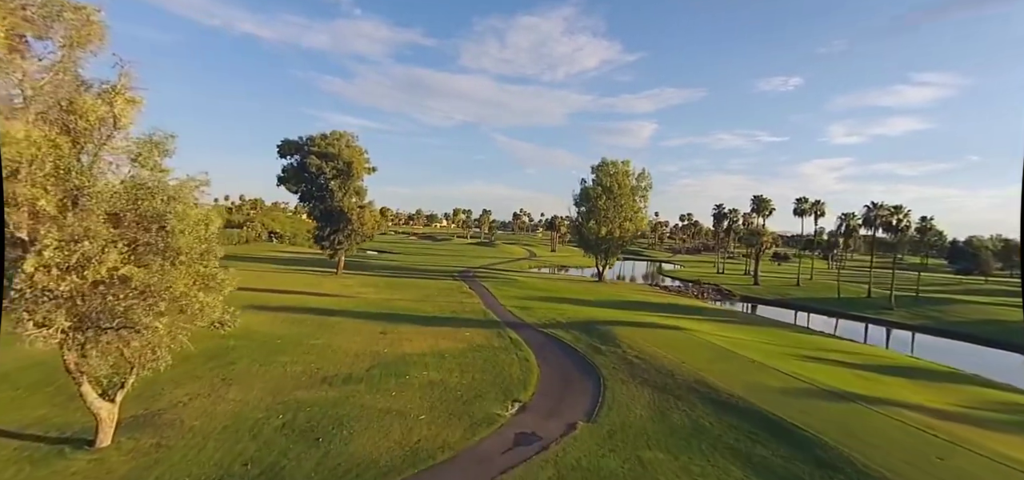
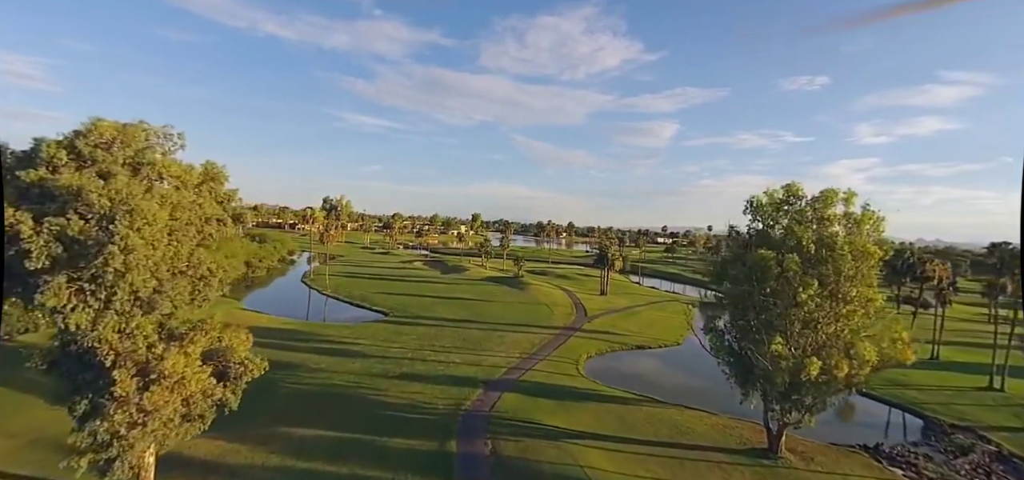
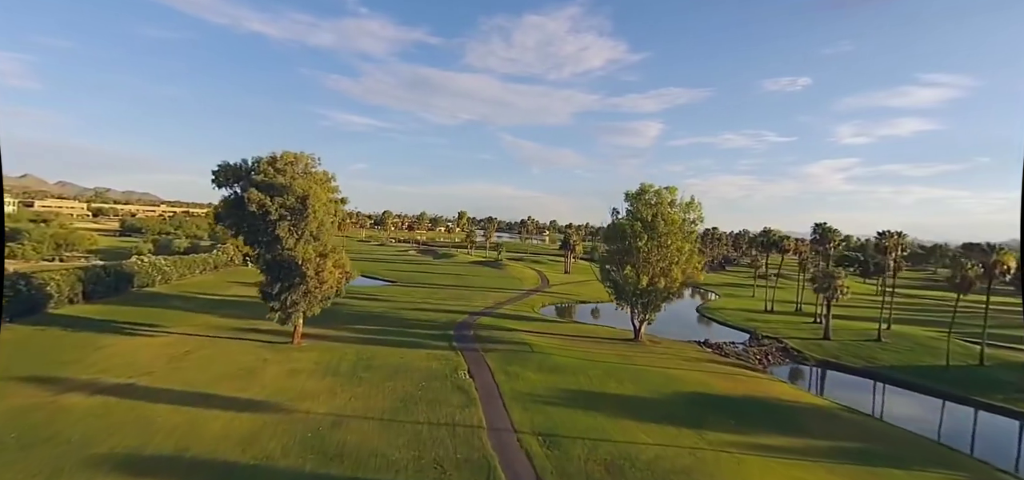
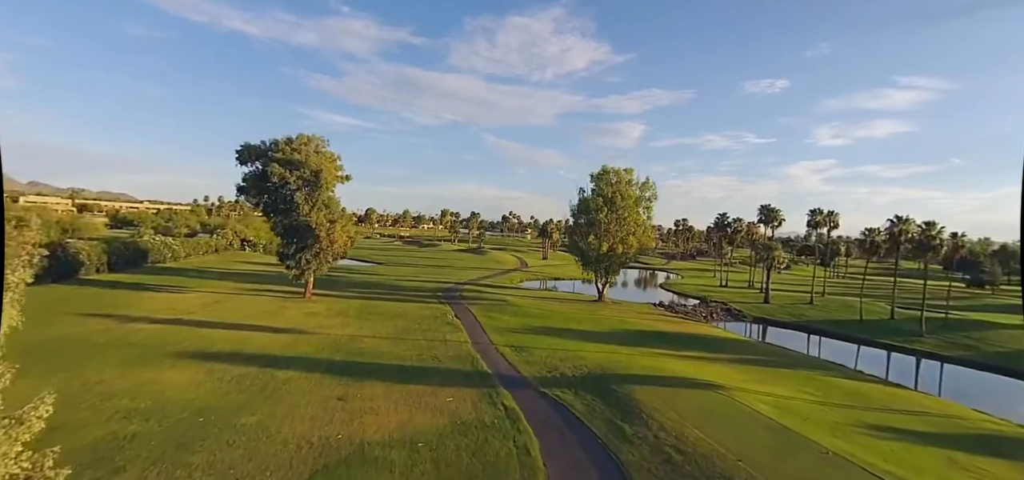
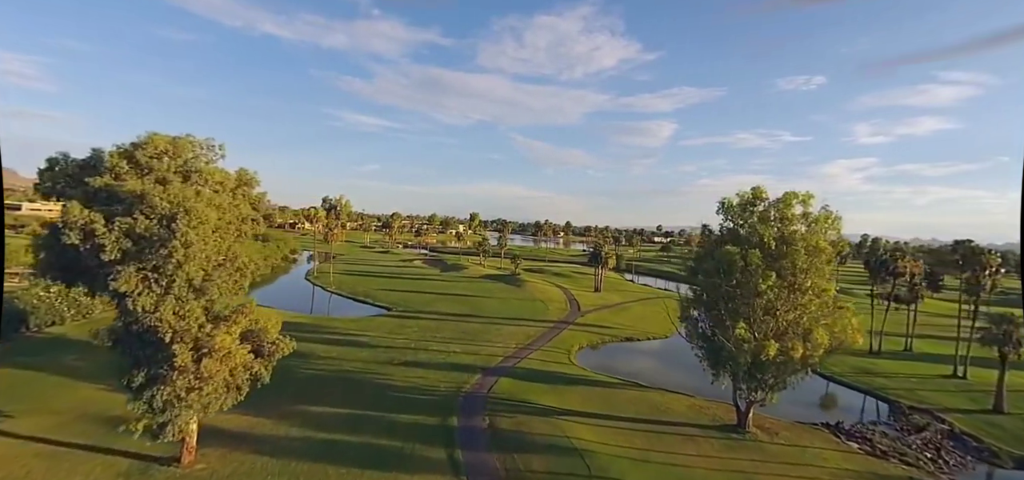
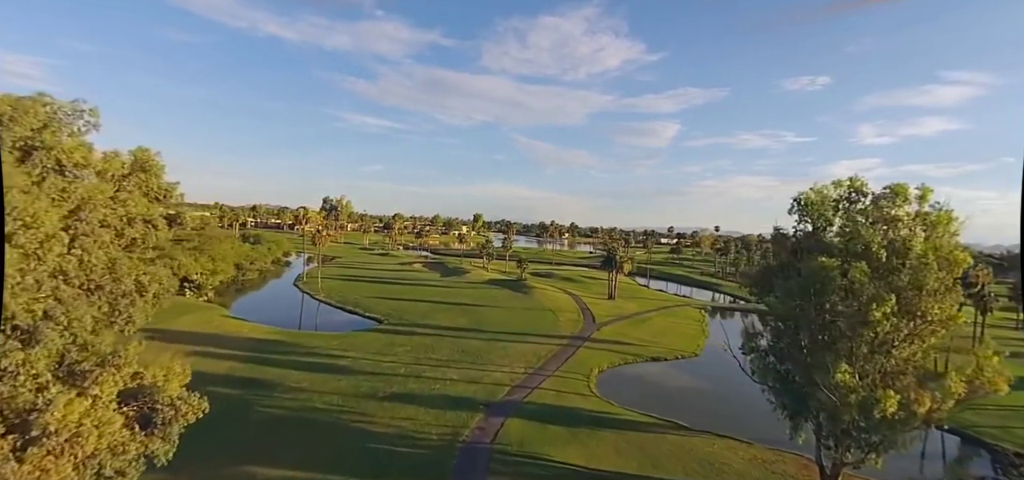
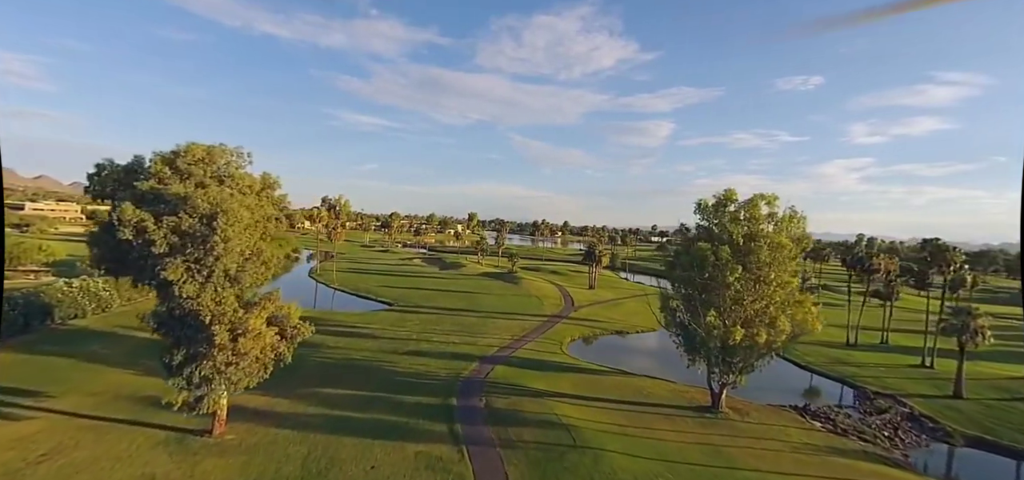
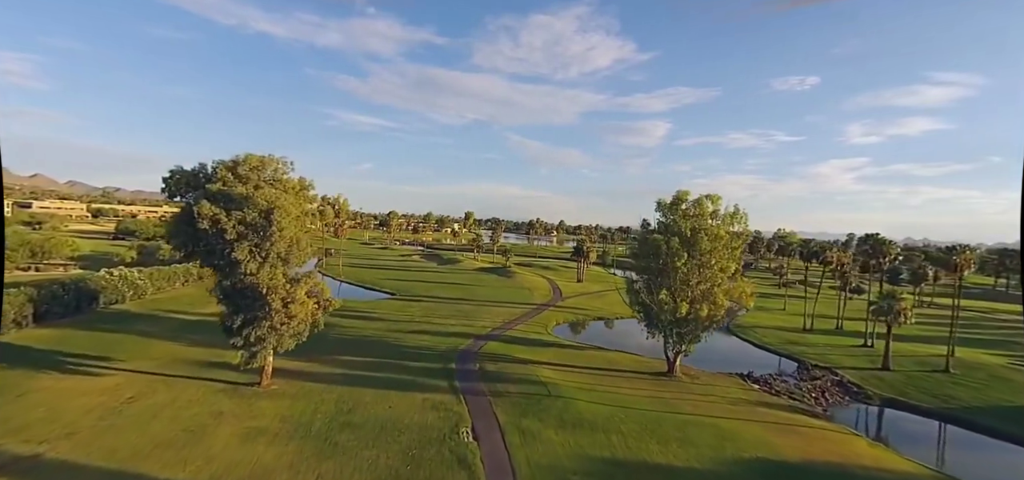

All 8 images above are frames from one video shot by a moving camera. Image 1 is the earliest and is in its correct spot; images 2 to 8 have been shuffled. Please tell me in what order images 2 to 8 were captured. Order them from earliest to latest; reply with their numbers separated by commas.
4, 3, 8, 7, 5, 2, 6
